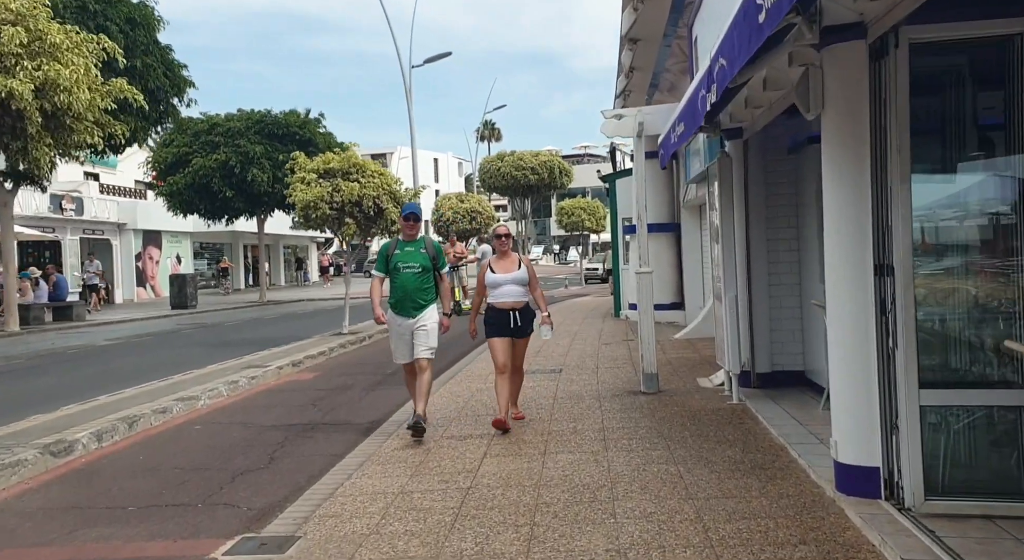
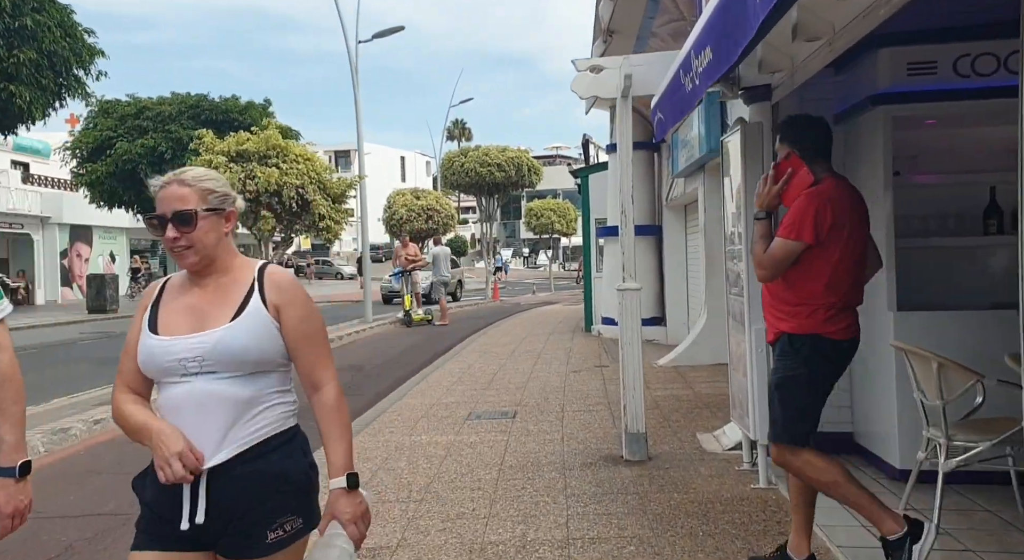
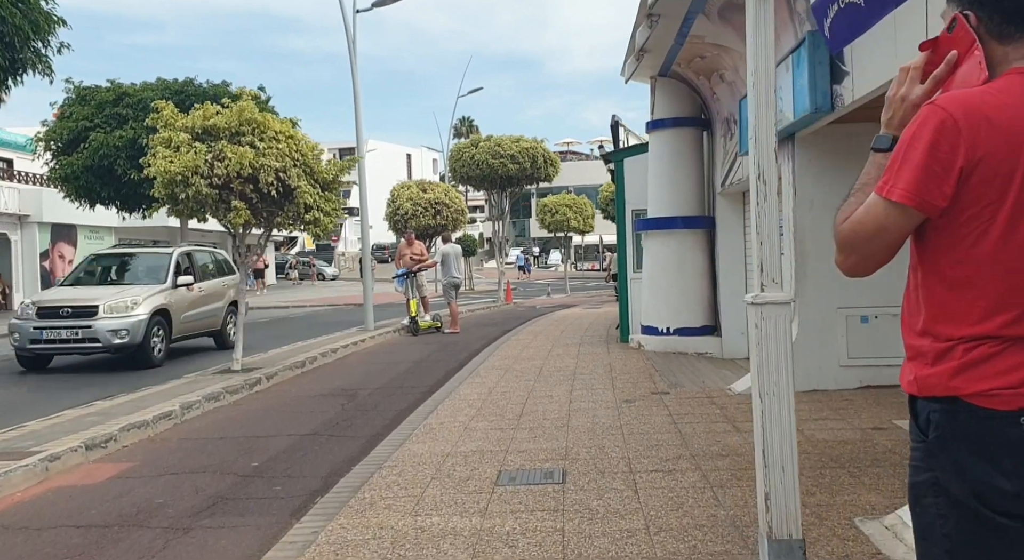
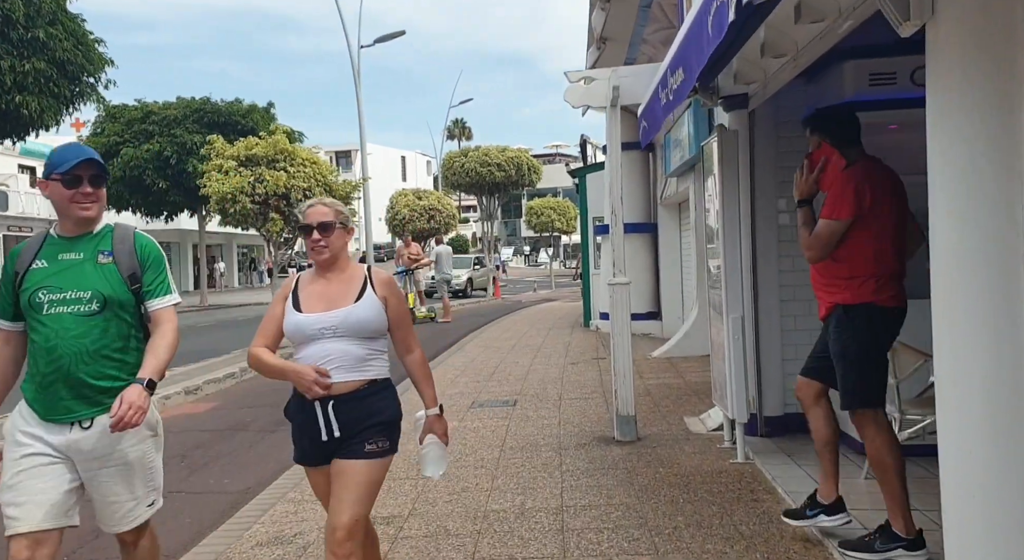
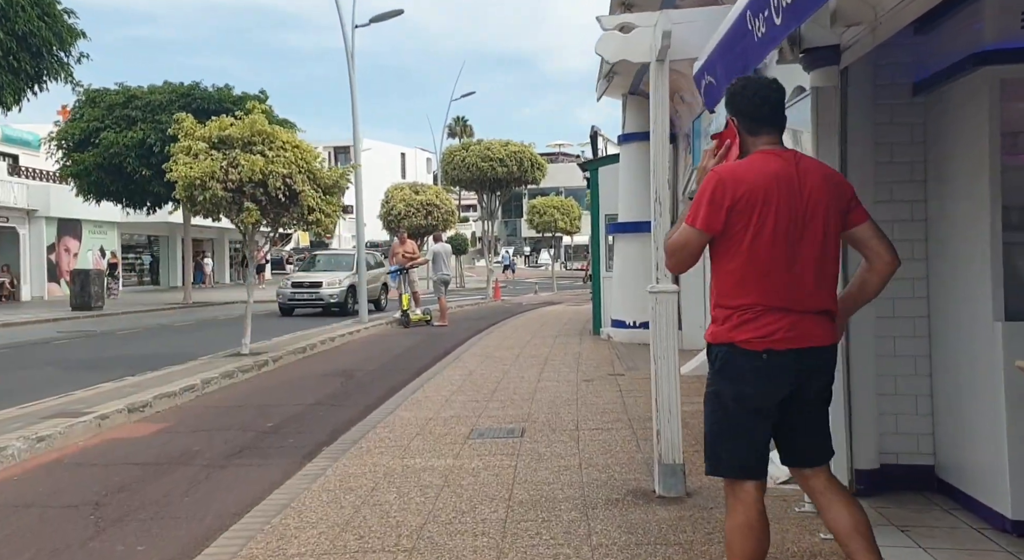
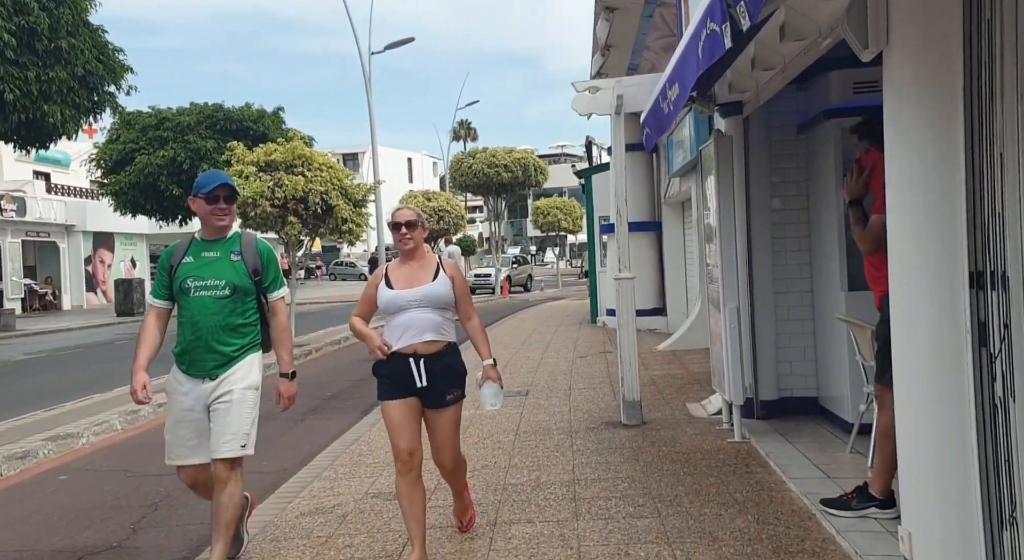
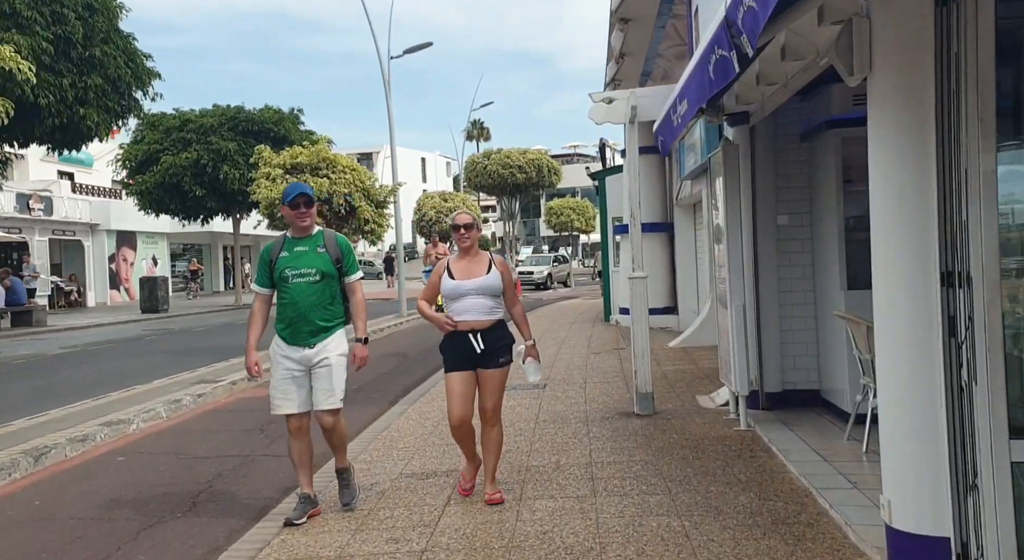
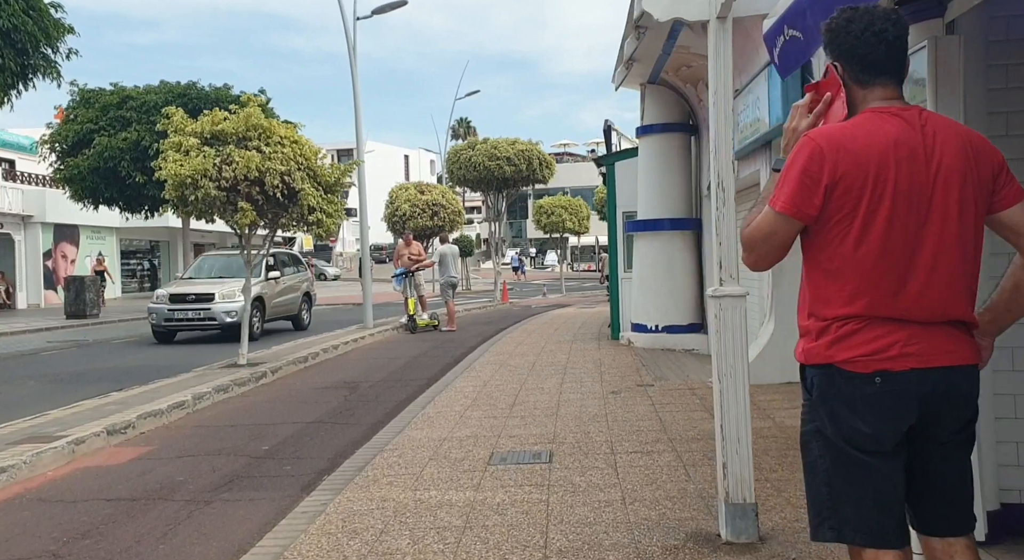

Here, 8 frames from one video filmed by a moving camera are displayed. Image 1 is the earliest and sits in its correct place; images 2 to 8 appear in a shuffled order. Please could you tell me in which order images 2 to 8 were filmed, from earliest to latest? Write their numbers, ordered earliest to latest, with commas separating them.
7, 6, 4, 2, 5, 8, 3
